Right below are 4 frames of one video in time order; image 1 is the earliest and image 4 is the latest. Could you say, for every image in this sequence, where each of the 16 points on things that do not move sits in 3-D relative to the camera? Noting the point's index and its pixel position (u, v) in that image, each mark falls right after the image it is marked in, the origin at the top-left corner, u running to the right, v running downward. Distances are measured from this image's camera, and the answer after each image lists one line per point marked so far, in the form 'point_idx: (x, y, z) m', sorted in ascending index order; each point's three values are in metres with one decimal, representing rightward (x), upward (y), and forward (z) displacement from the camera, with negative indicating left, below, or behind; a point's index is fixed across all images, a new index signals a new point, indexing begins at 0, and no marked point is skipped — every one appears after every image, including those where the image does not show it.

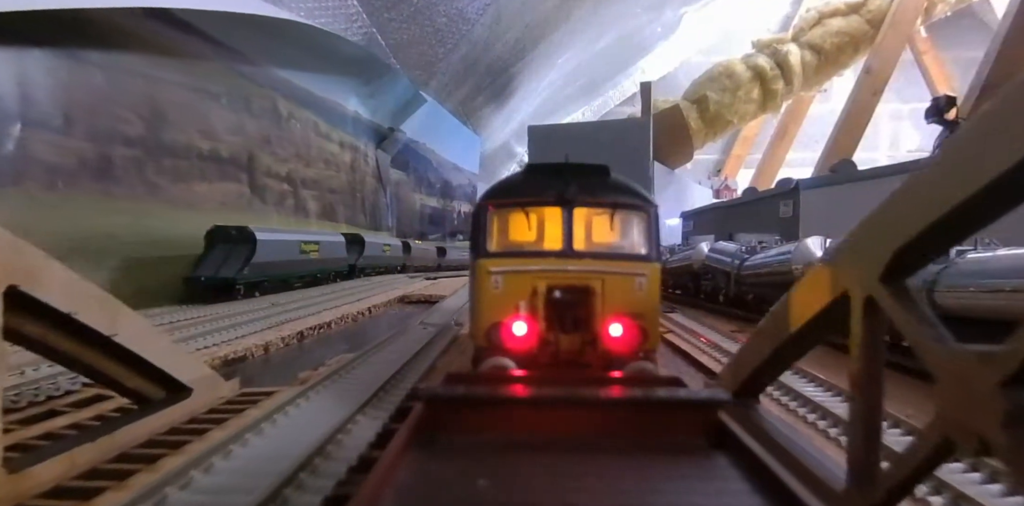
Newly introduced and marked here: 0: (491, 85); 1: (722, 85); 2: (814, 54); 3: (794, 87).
0: (-0.4, +3.2, +10.8) m
1: (+4.5, +3.6, +12.6) m
2: (+6.4, +4.2, +12.5) m
3: (+6.2, +3.6, +12.8) m
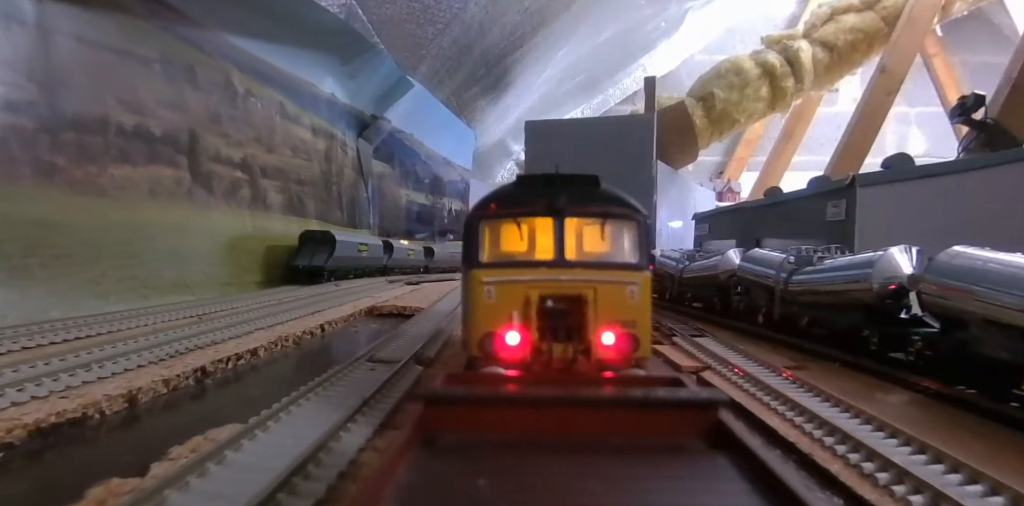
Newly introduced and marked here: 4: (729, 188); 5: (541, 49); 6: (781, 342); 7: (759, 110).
0: (-0.5, +3.1, +10.2) m
1: (+4.5, +3.5, +12.0) m
2: (+6.4, +4.1, +11.9) m
3: (+6.2, +3.5, +12.3) m
4: (+6.1, +1.8, +16.4) m
5: (+0.5, +3.4, +9.8) m
6: (+3.3, -1.1, +7.3) m
7: (+5.3, +3.1, +12.5) m
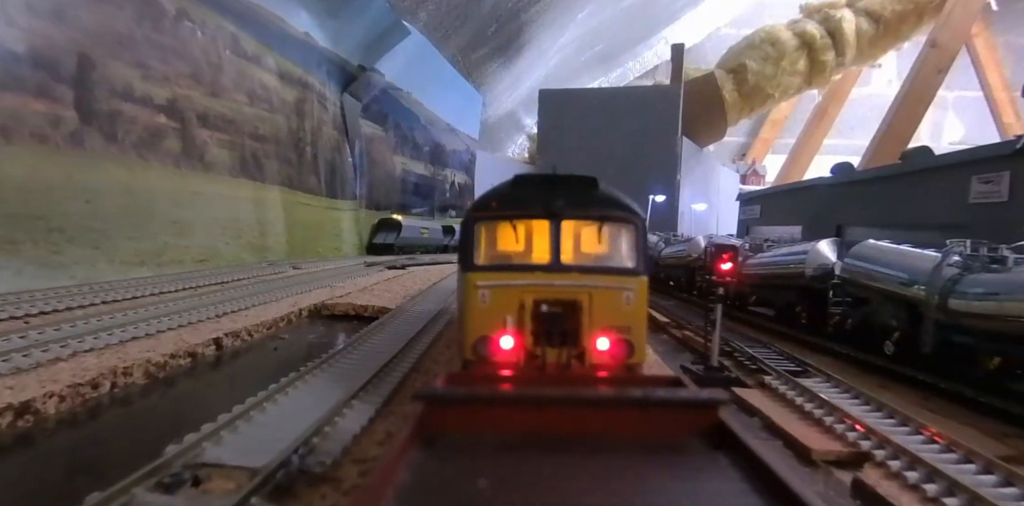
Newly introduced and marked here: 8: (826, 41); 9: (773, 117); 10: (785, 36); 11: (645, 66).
0: (-0.3, +3.5, +9.3) m
1: (+4.7, +3.7, +11.0) m
2: (+6.7, +4.3, +10.9) m
3: (+6.4, +3.7, +11.3) m
4: (+6.3, +2.2, +15.4) m
5: (+0.7, +3.7, +8.8) m
6: (+3.3, -1.0, +6.5) m
7: (+5.5, +3.3, +11.5) m
8: (+5.7, +3.9, +10.7) m
9: (+6.9, +3.6, +15.4) m
10: (+5.1, +4.0, +10.9) m
11: (+3.3, +4.6, +14.5) m
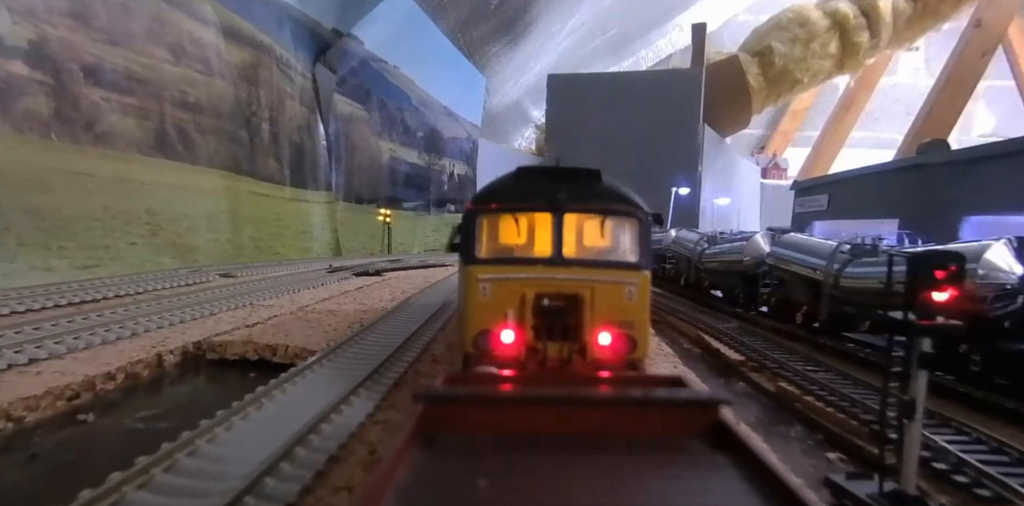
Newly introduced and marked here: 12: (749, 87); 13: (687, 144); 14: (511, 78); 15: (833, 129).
0: (-0.2, +3.5, +8.5) m
1: (+4.8, +3.8, +10.2) m
2: (+6.8, +4.3, +10.0) m
3: (+6.5, +3.7, +10.4) m
4: (+6.5, +2.2, +14.6) m
5: (+0.8, +3.7, +8.0) m
6: (+3.4, -1.0, +5.7) m
7: (+5.6, +3.3, +10.7) m
8: (+5.9, +3.9, +9.9) m
9: (+7.1, +3.6, +14.6) m
10: (+5.2, +4.1, +10.1) m
11: (+3.4, +4.7, +13.7) m
12: (+4.2, +3.0, +10.5) m
13: (+2.9, +1.9, +10.0) m
14: (0.0, +3.7, +12.5) m
15: (+7.2, +2.8, +13.2) m
